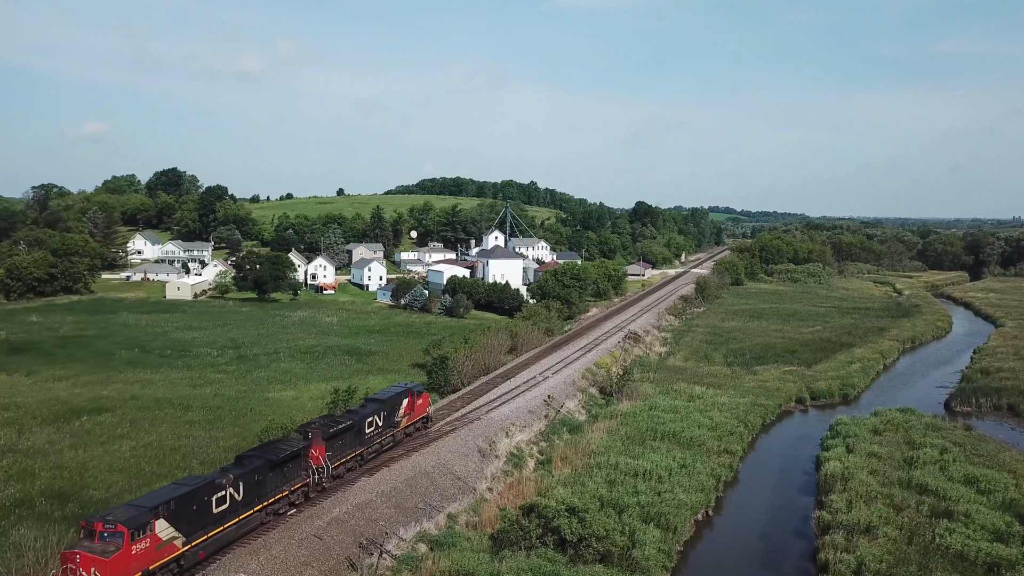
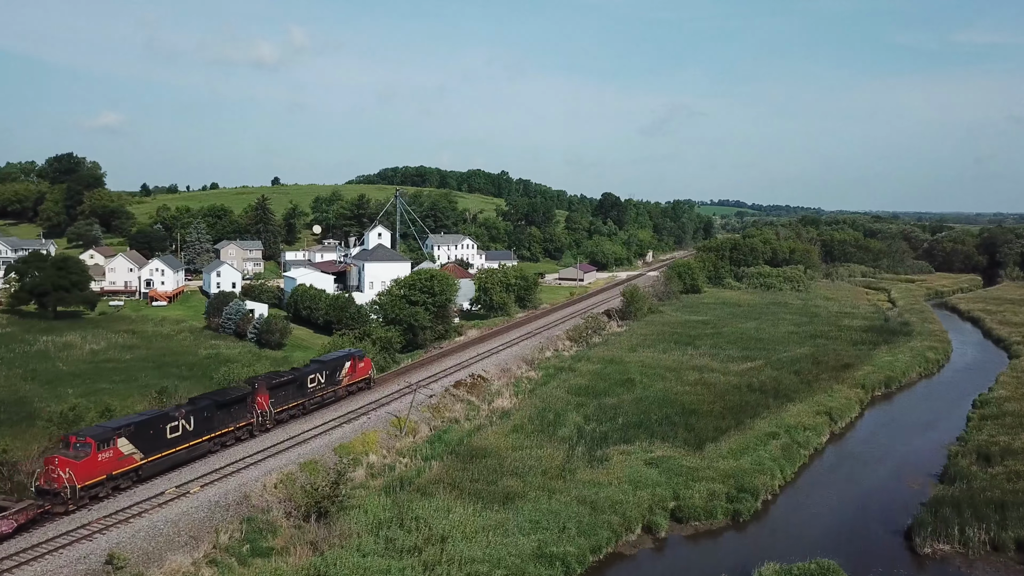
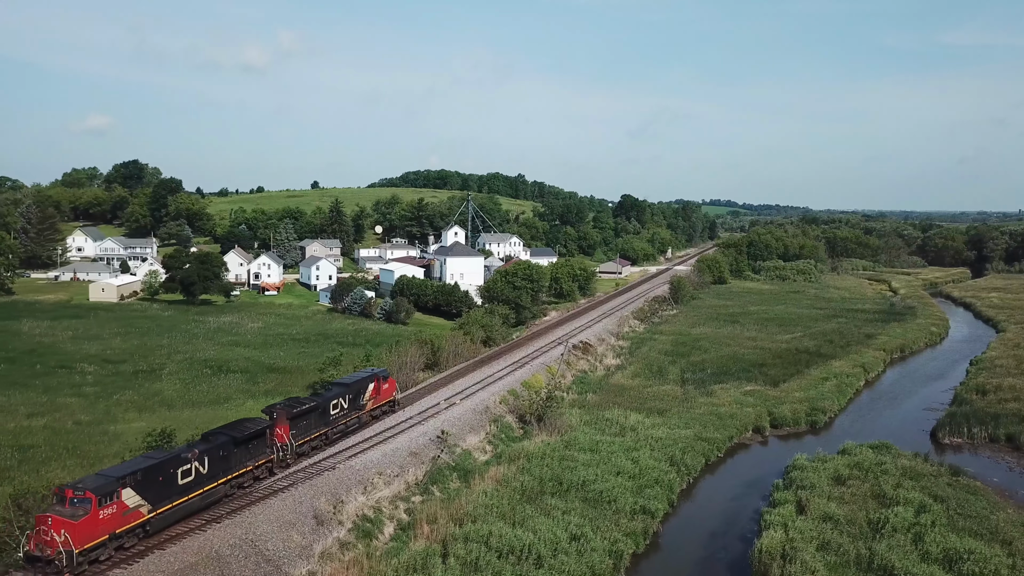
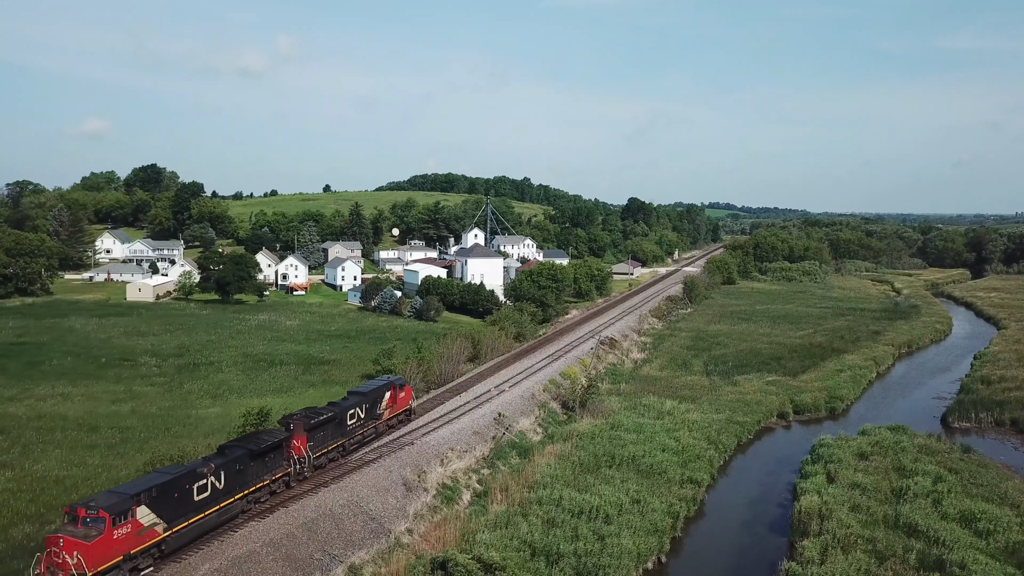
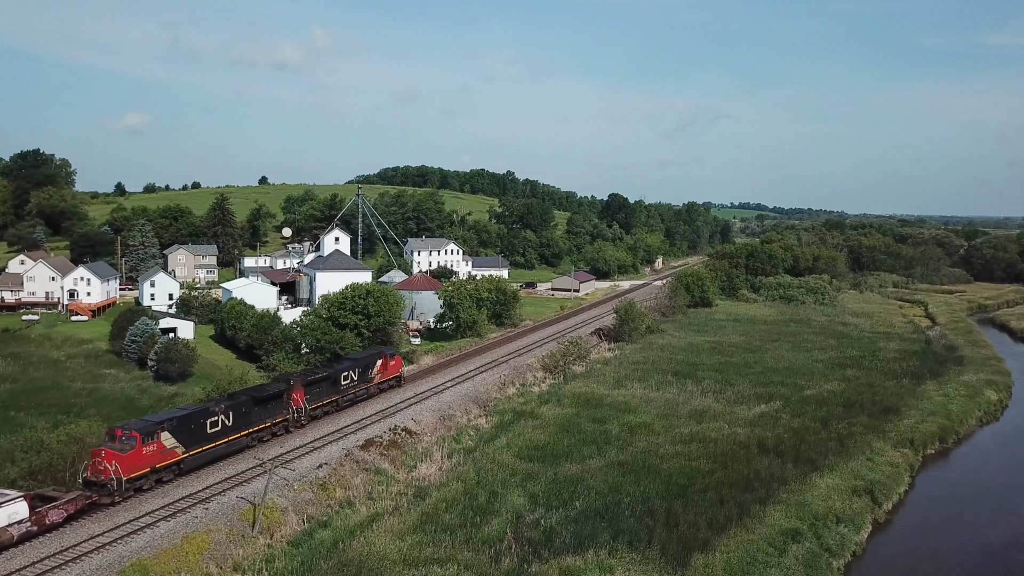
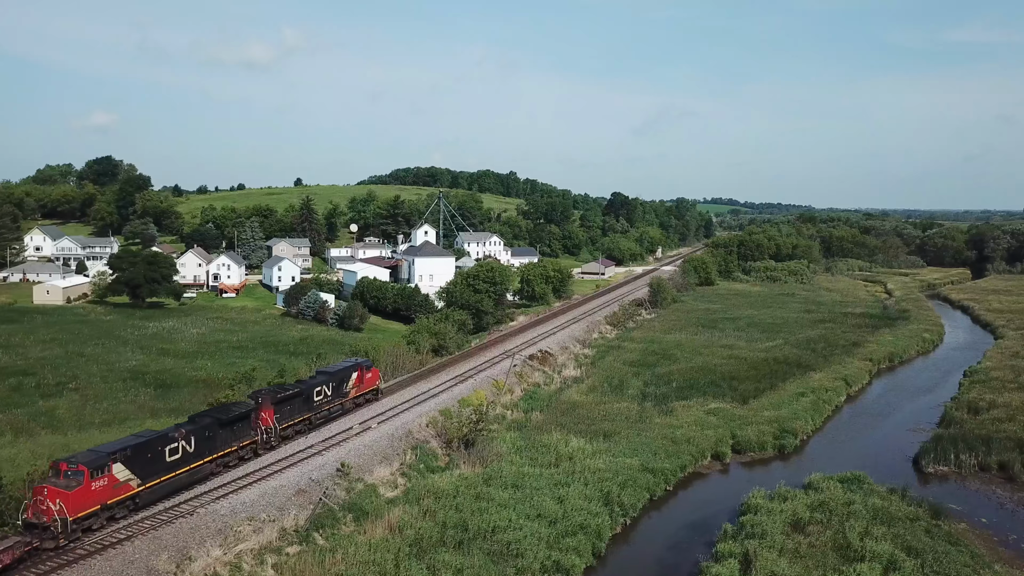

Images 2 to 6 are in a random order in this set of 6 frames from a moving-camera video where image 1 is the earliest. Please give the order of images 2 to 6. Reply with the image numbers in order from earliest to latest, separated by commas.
4, 3, 6, 2, 5
